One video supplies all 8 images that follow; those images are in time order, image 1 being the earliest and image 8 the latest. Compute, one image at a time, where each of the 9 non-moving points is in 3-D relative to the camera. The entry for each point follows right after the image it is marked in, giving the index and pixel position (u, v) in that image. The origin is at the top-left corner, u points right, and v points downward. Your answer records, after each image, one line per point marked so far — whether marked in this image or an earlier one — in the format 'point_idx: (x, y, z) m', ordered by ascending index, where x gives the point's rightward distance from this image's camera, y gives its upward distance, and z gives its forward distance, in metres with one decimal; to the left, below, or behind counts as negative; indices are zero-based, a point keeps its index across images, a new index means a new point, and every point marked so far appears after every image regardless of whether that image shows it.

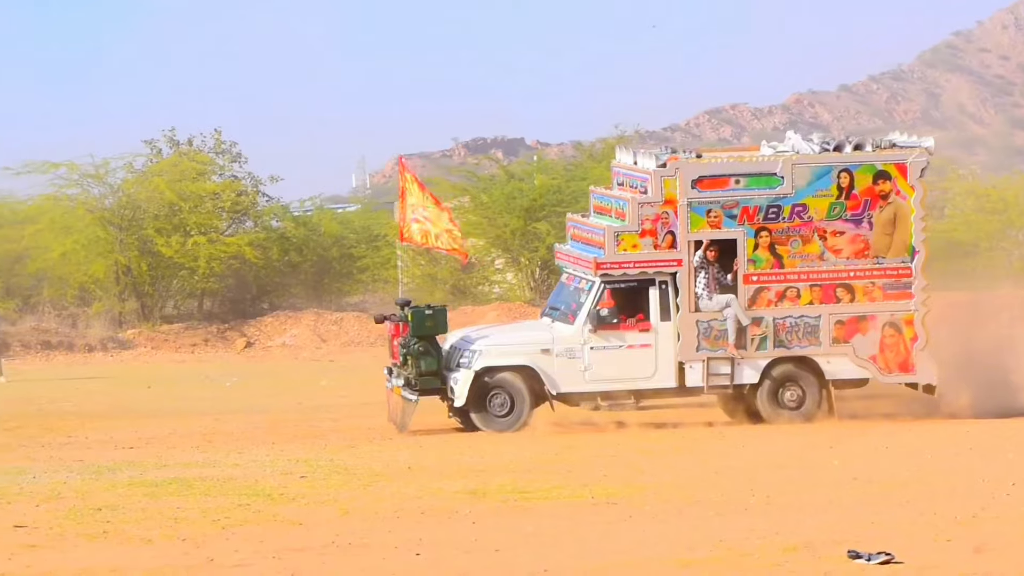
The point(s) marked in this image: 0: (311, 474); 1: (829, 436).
0: (-2.1, -1.9, +13.2) m
1: (+3.7, -1.7, +15.0) m
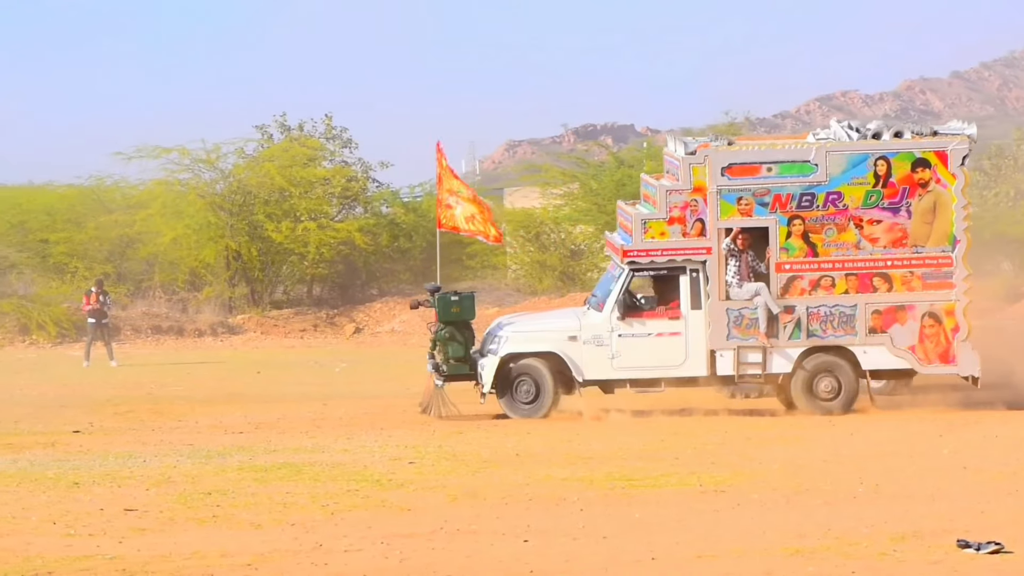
0: (-0.9, -1.7, +13.1) m
1: (+4.9, -1.6, +14.7) m
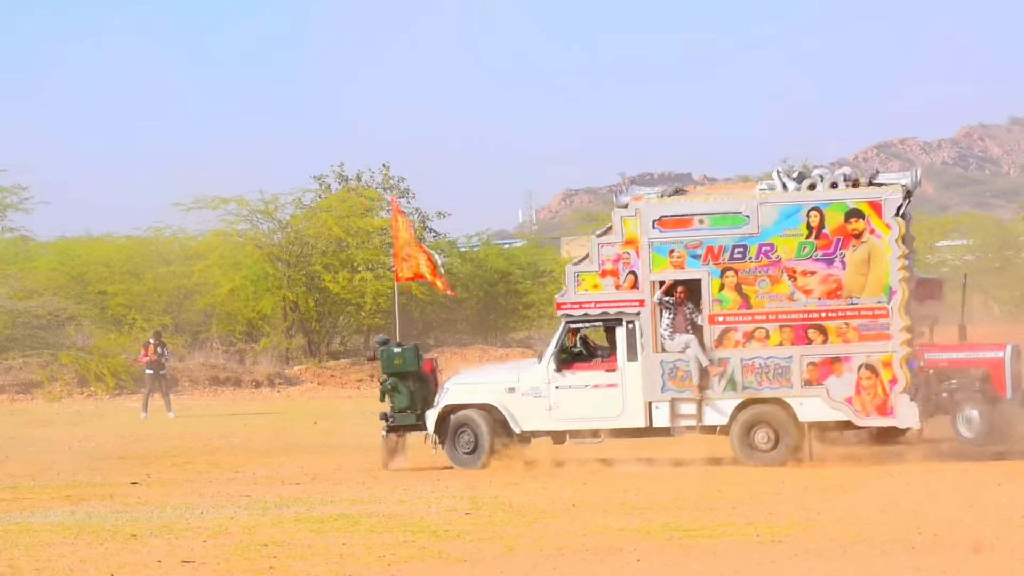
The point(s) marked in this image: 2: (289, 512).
0: (-0.3, -2.2, +12.9) m
1: (+5.5, -2.1, +14.3) m
2: (-2.2, -2.2, +12.9) m
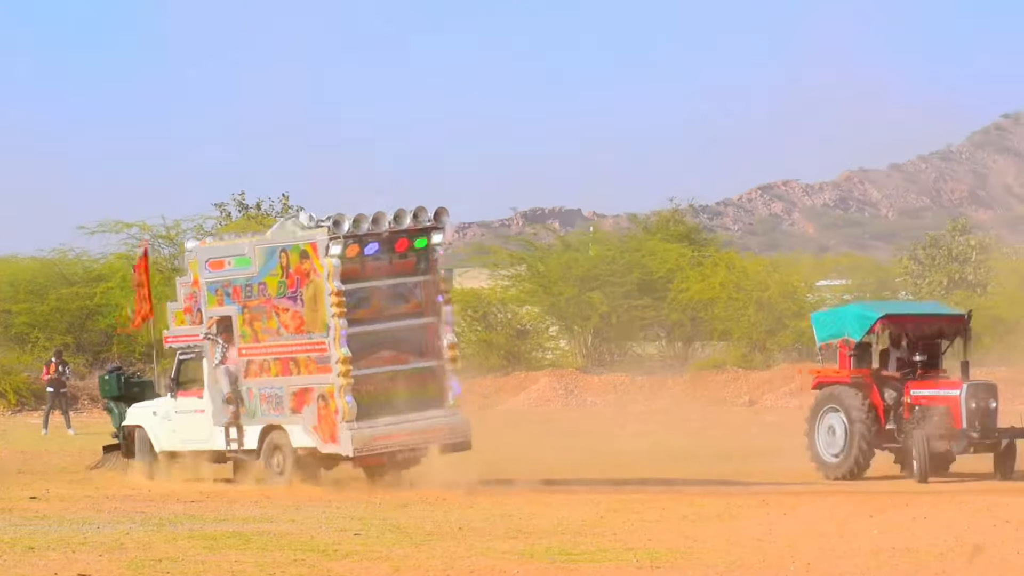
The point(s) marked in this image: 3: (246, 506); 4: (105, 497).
0: (-1.5, -2.5, +13.5) m
1: (+4.2, -2.5, +15.2) m
2: (-3.4, -2.5, +13.4) m
3: (-2.9, -2.4, +14.1) m
4: (-4.5, -2.3, +14.4) m
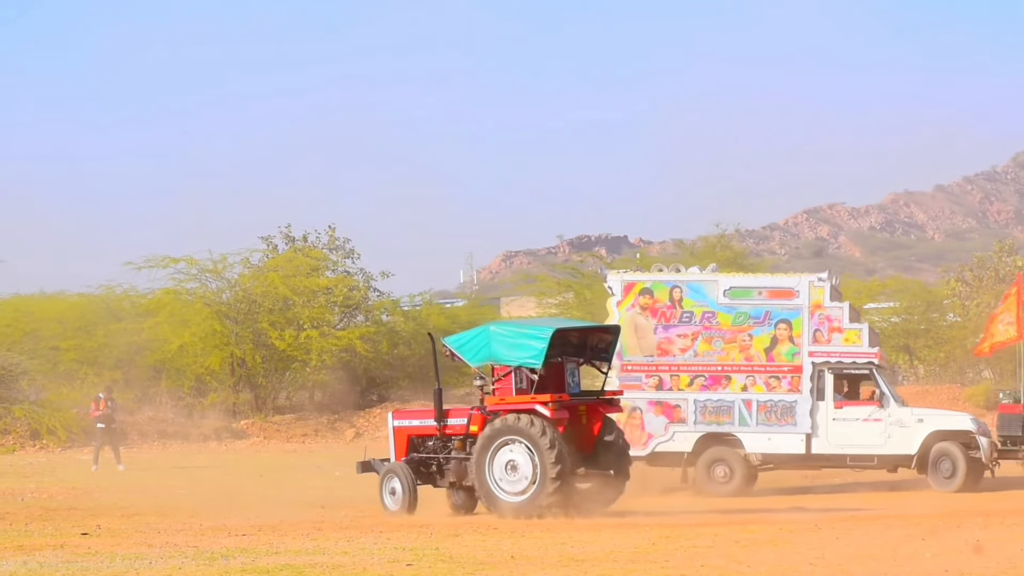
0: (-1.0, -2.8, +13.4) m
1: (+4.8, -2.8, +14.9) m
2: (-2.9, -2.8, +13.3) m
3: (-2.3, -2.7, +14.0) m
4: (-4.0, -2.7, +14.3) m
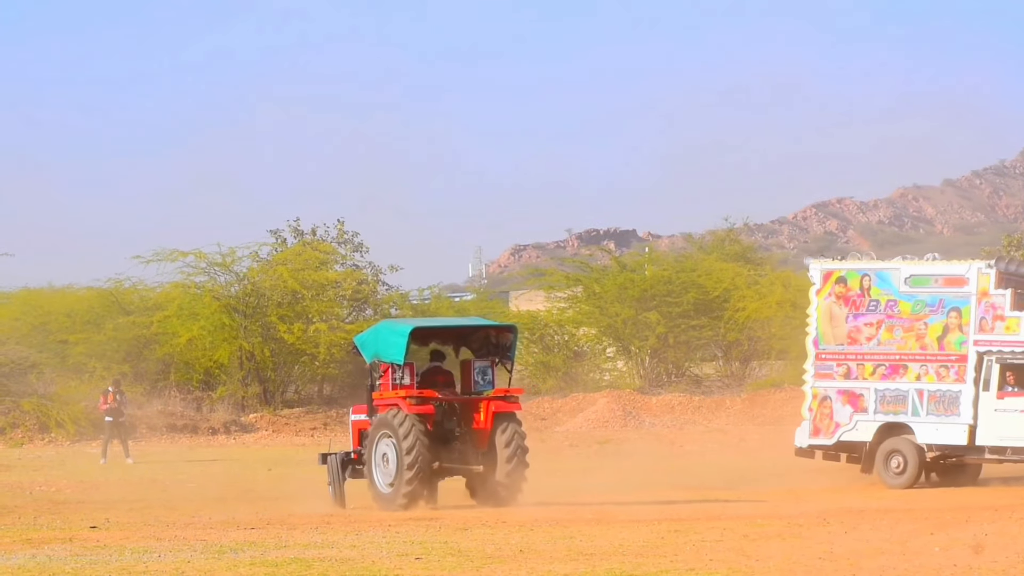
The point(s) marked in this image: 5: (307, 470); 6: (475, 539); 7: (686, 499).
0: (-0.9, -2.8, +13.4) m
1: (+4.9, -2.7, +14.9) m
2: (-2.8, -2.8, +13.3) m
3: (-2.2, -2.7, +14.0) m
4: (-3.9, -2.6, +14.3) m
5: (-3.1, -2.7, +19.4) m
6: (-0.4, -2.7, +14.0) m
7: (+2.1, -2.7, +16.2) m
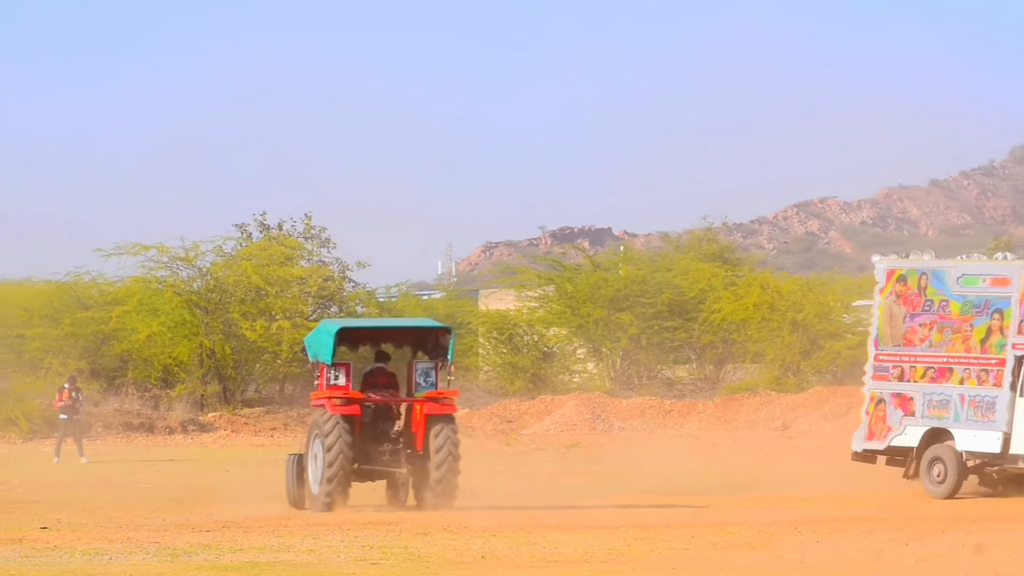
0: (-1.3, -2.8, +13.0) m
1: (+4.5, -2.8, +14.5) m
2: (-3.2, -2.7, +12.9) m
3: (-2.6, -2.6, +13.7) m
4: (-4.3, -2.6, +14.0) m
5: (-3.5, -2.7, +19.0) m
6: (-0.8, -2.7, +13.6) m
7: (+1.8, -2.7, +15.8) m
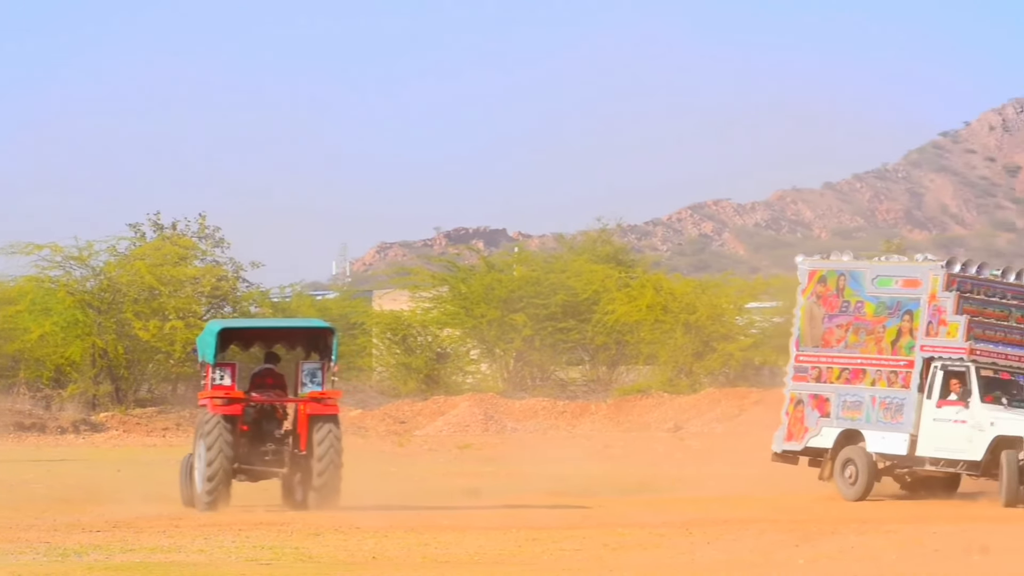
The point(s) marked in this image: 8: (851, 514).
0: (-2.4, -2.8, +13.1) m
1: (+3.3, -2.8, +14.9) m
2: (-4.3, -2.7, +13.0) m
3: (-3.8, -2.6, +13.7) m
4: (-5.4, -2.6, +13.9) m
5: (-4.9, -2.6, +19.0) m
6: (-2.0, -2.7, +13.8) m
7: (+0.5, -2.7, +16.1) m
8: (+4.3, -2.8, +16.1) m
